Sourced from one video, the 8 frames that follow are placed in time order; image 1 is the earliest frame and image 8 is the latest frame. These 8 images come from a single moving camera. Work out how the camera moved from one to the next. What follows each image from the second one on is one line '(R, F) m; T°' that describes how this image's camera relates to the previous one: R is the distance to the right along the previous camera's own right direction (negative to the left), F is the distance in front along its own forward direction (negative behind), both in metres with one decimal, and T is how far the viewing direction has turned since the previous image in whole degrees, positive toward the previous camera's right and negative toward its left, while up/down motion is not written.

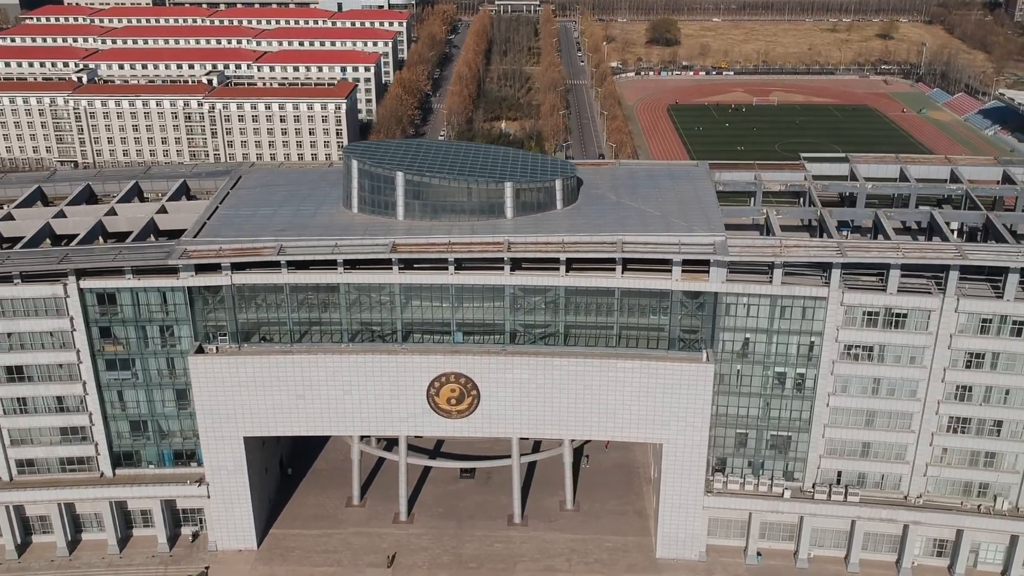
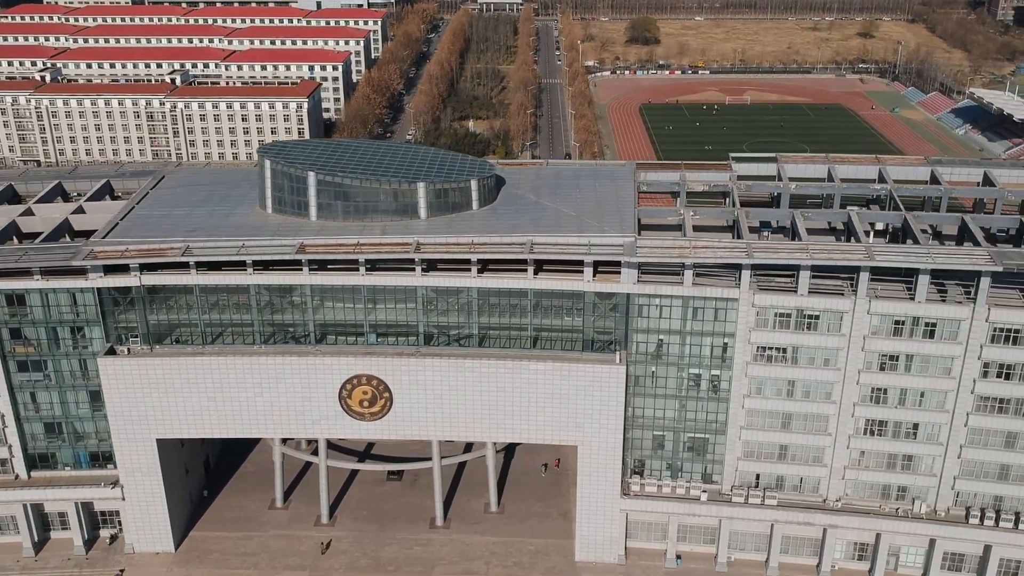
(+3.6, +0.4) m; 0°
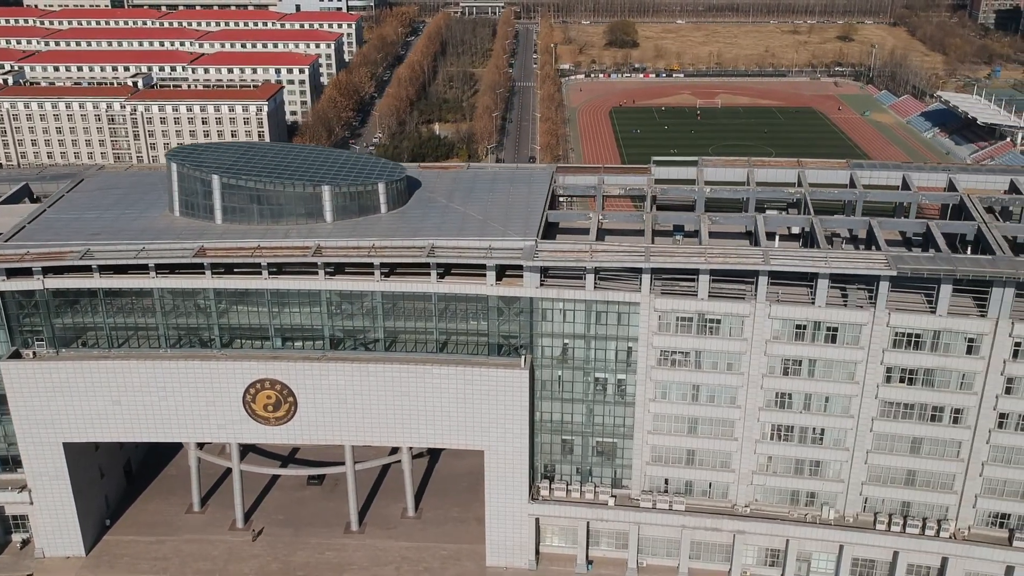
(+4.0, +0.2) m; 0°
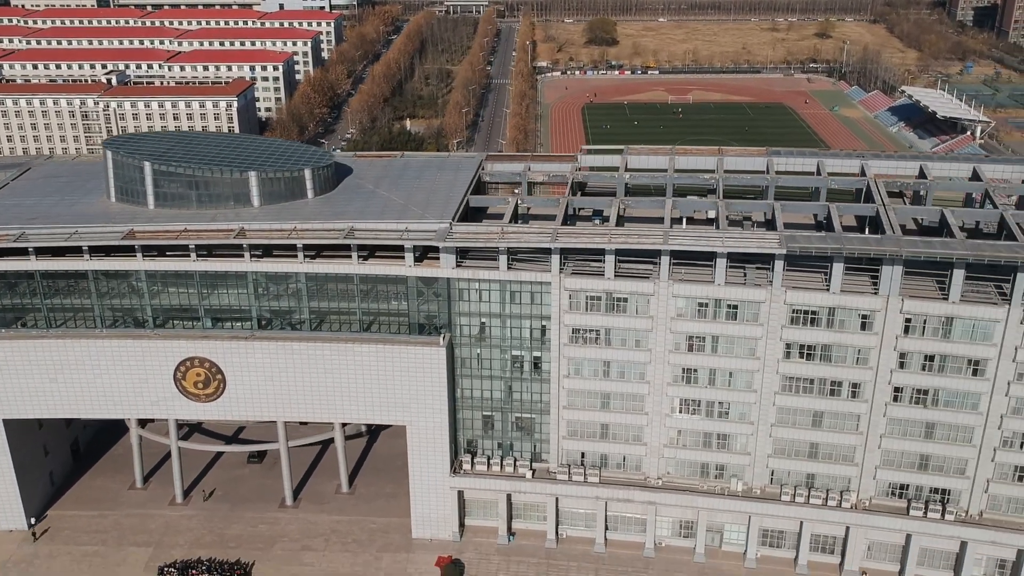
(+3.5, -1.6) m; 0°
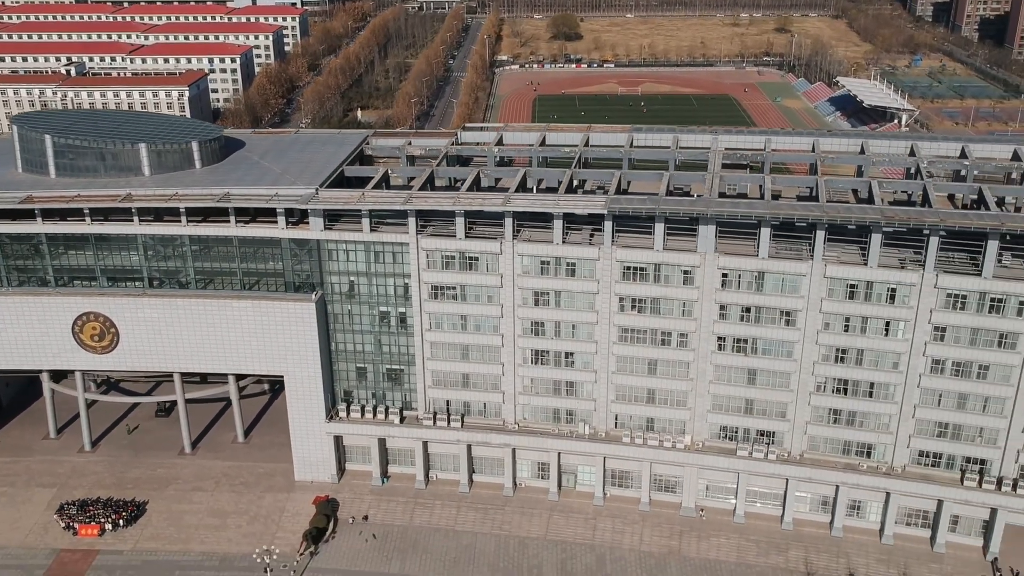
(+6.4, -4.0) m; 0°
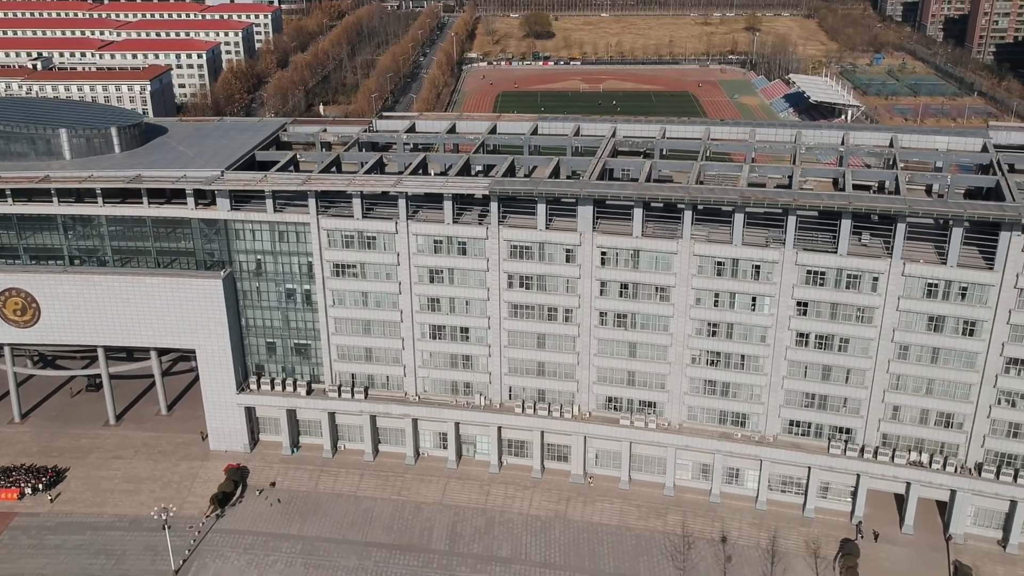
(+5.0, -2.5) m; 0°
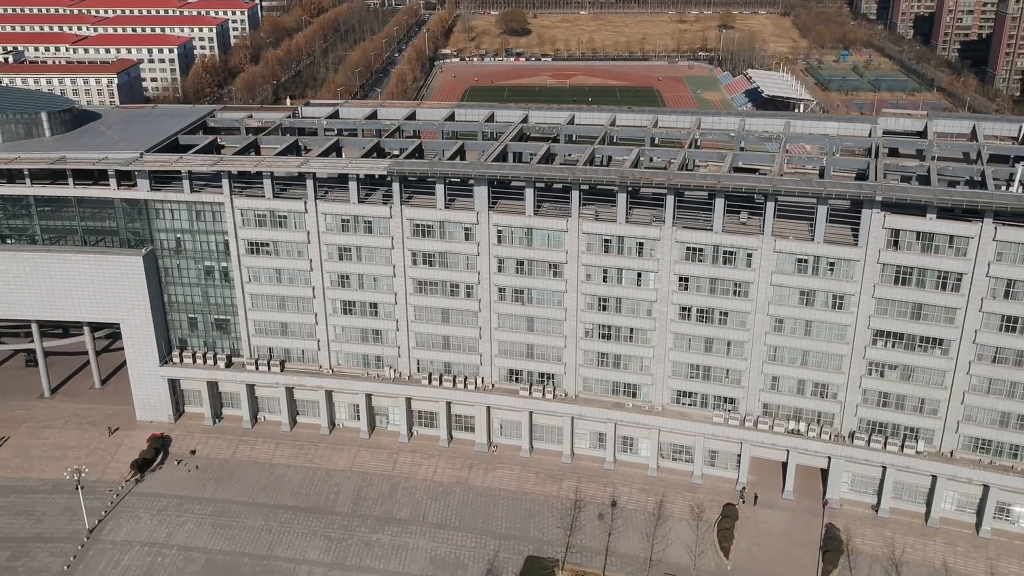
(+5.0, -2.3) m; 0°
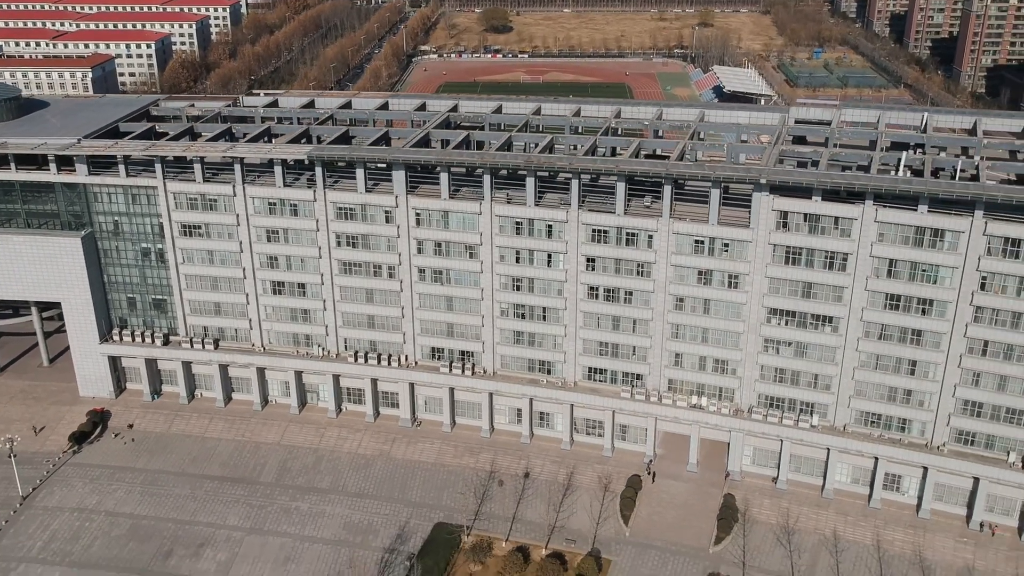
(+4.4, -2.1) m; 0°
